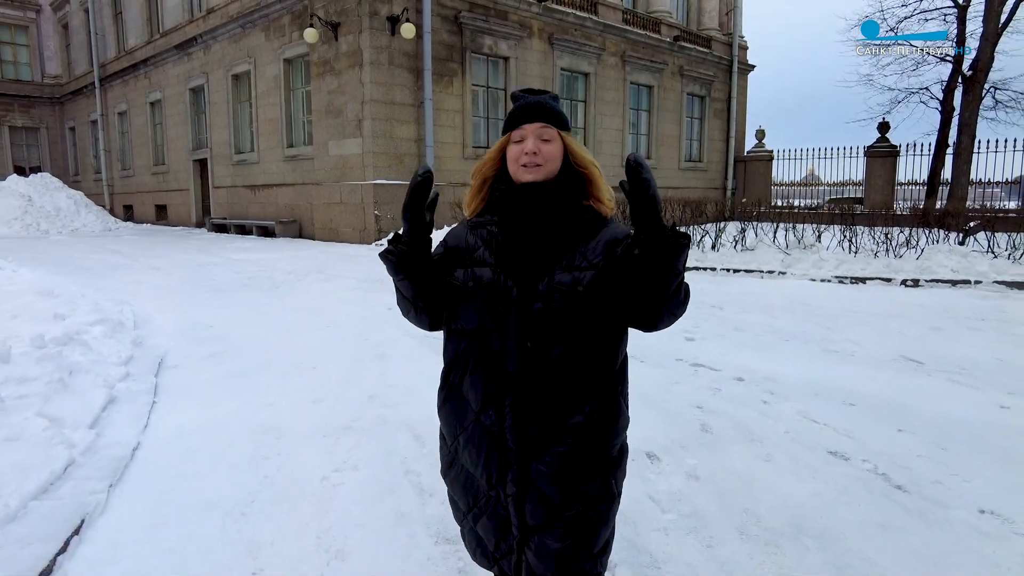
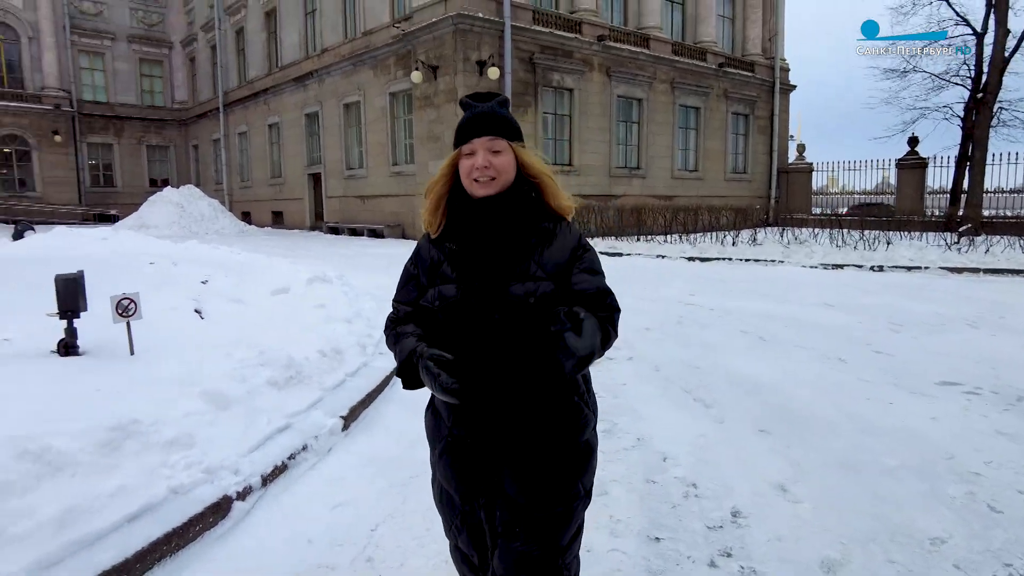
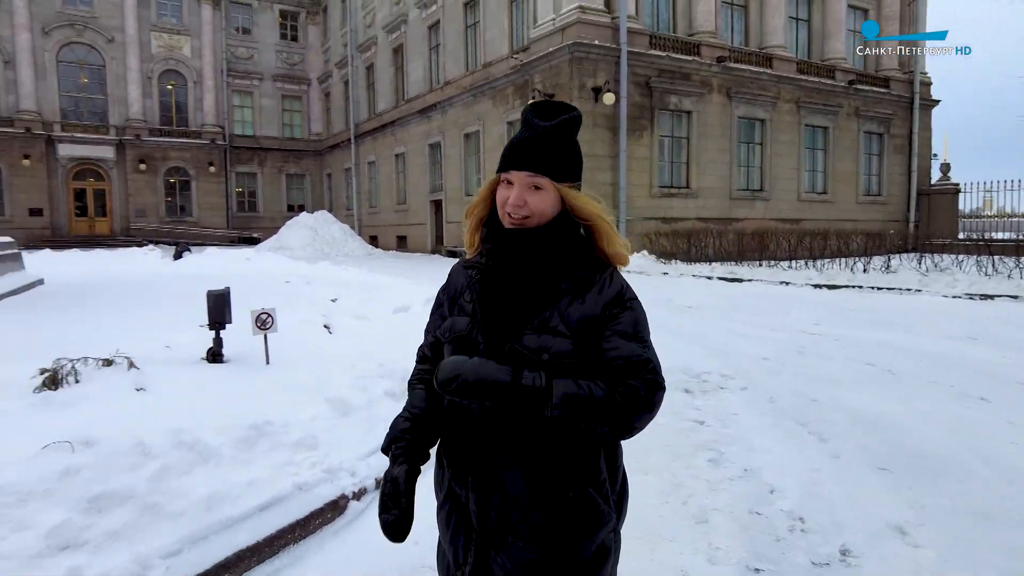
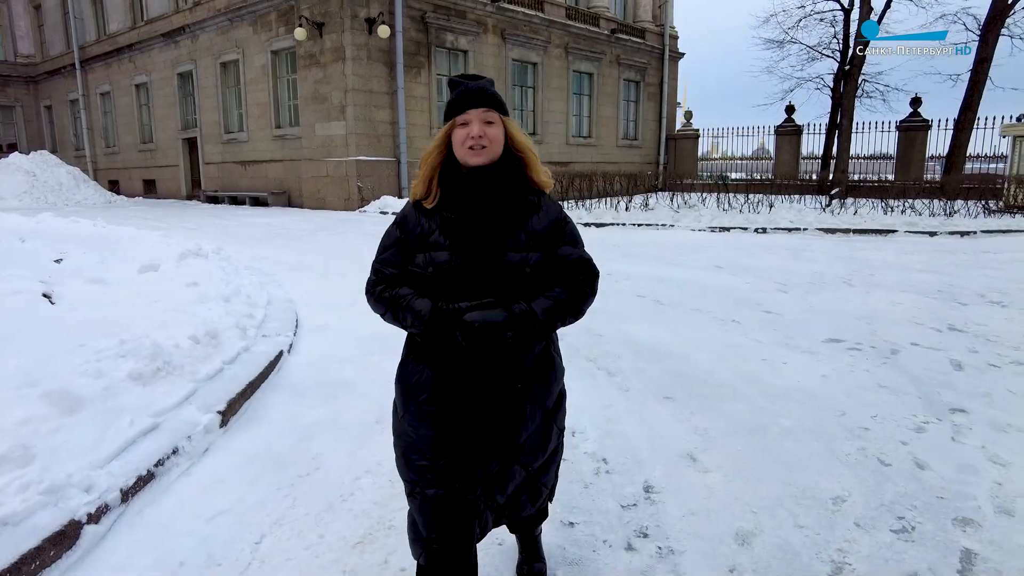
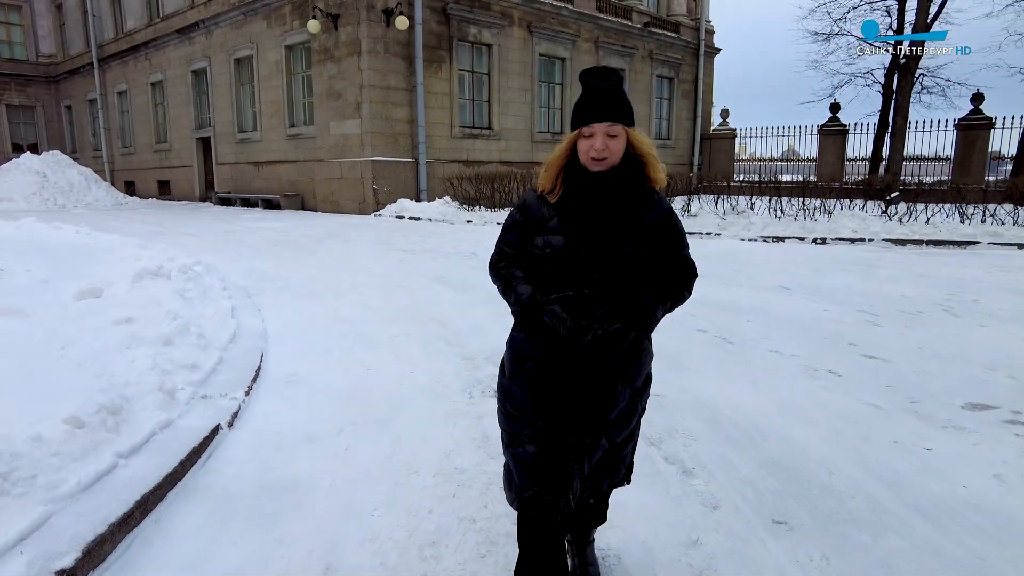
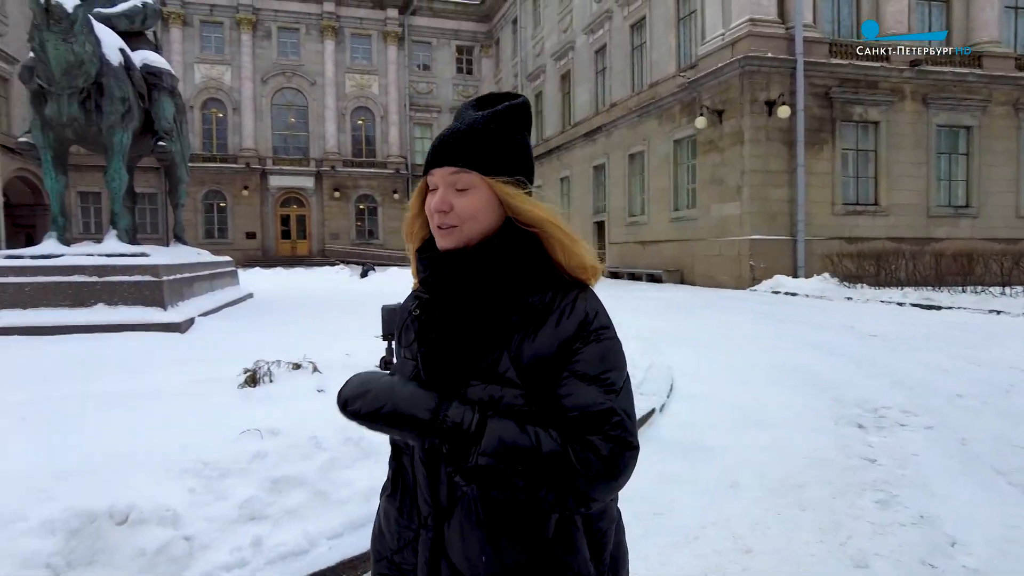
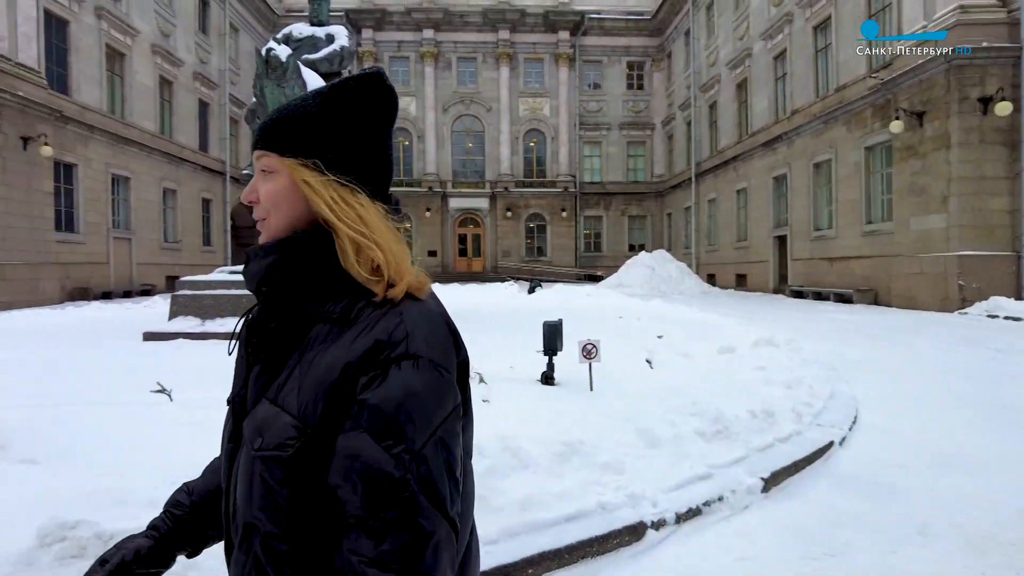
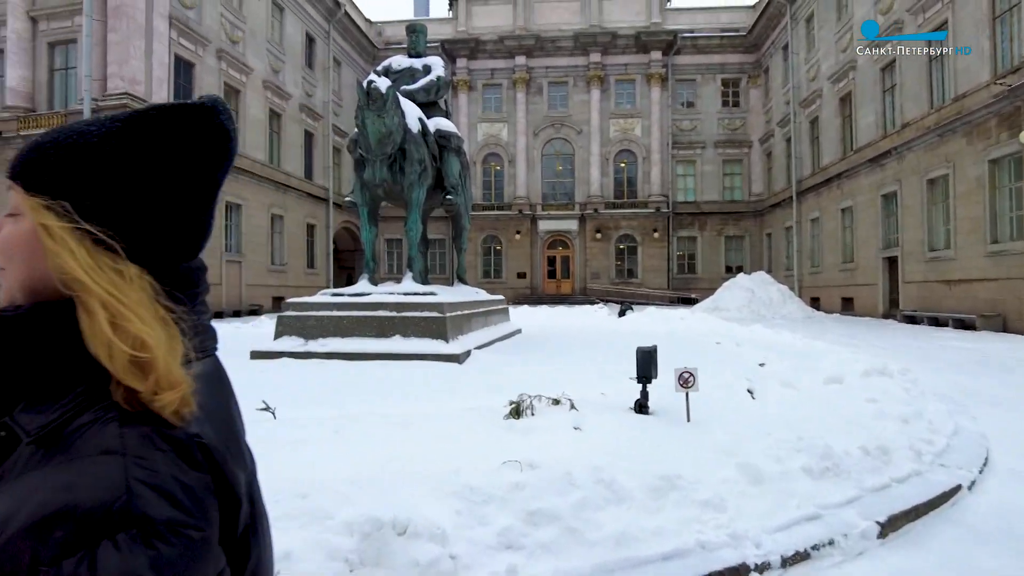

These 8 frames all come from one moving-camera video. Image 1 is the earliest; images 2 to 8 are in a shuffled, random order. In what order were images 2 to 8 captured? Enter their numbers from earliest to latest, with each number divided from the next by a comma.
5, 4, 2, 3, 6, 7, 8
